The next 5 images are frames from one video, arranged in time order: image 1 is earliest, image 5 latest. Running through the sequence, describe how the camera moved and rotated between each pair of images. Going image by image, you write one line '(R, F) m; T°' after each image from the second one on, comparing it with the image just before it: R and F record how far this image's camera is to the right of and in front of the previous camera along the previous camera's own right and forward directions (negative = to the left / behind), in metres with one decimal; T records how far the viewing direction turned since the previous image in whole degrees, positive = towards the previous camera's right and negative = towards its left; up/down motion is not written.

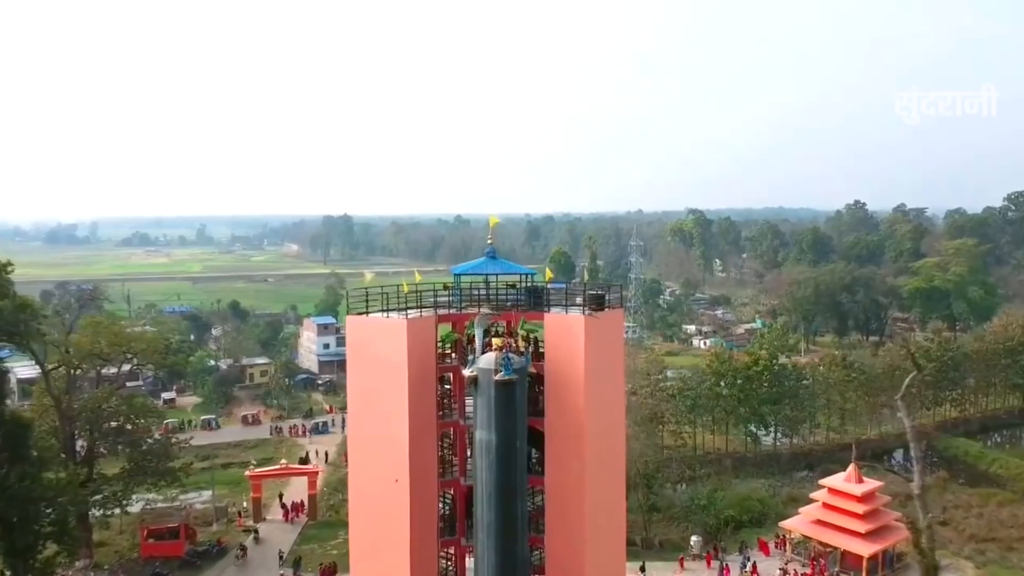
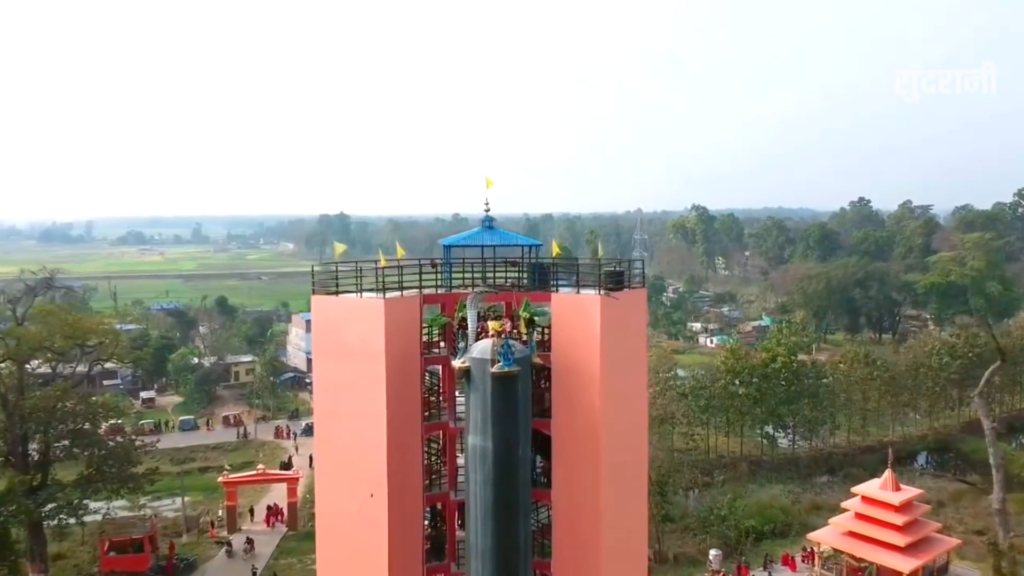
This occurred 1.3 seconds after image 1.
(0.0, +2.6) m; 0°
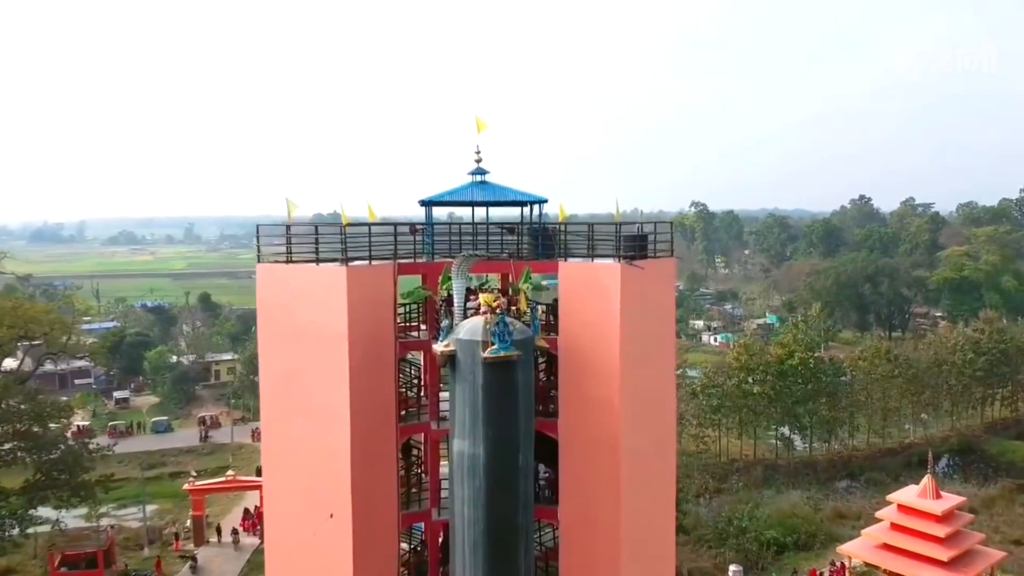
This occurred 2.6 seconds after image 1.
(0.0, +2.5) m; 0°
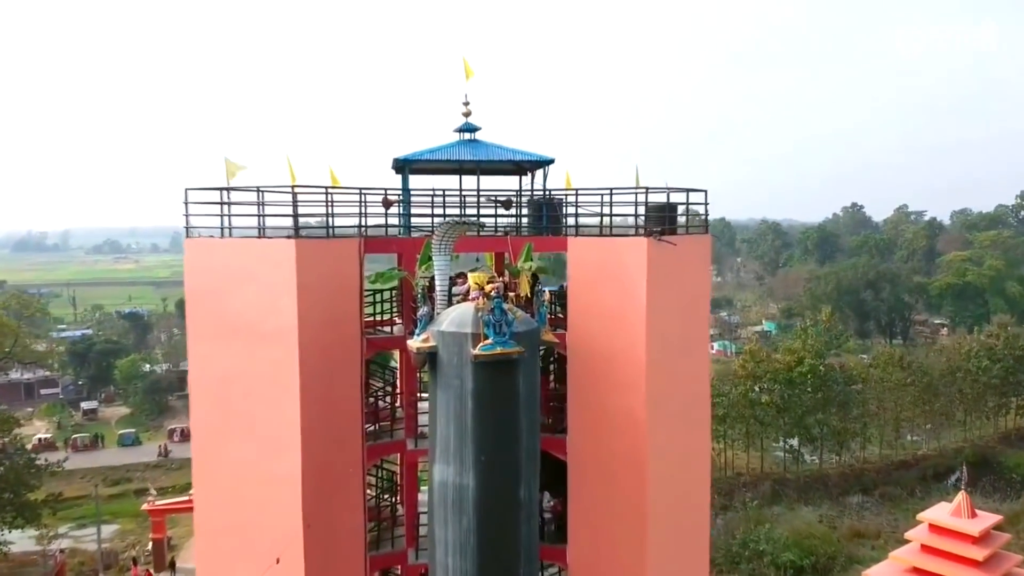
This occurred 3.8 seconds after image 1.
(-0.1, +2.0) m; +1°
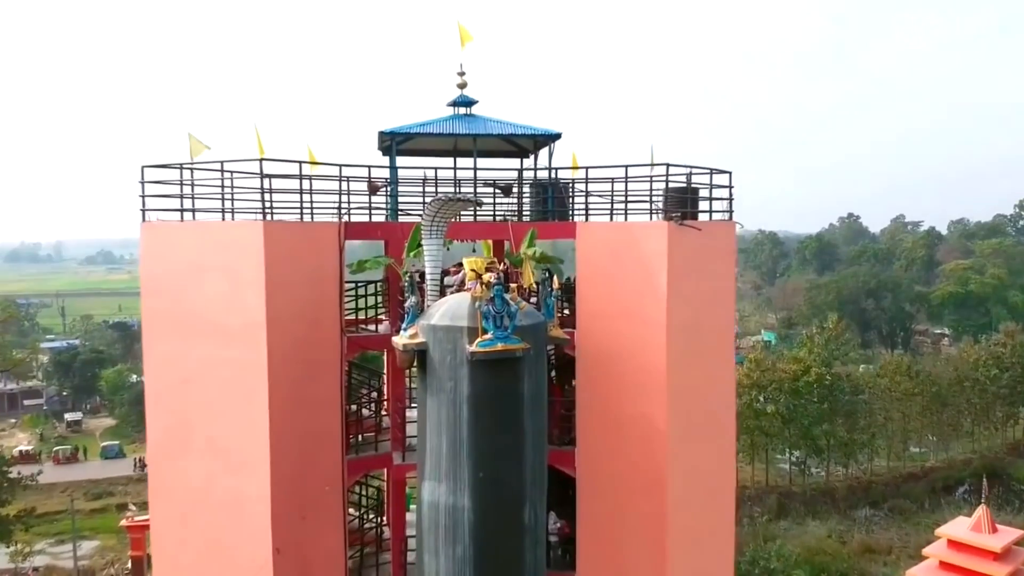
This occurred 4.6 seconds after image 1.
(-0.1, +0.9) m; 0°
